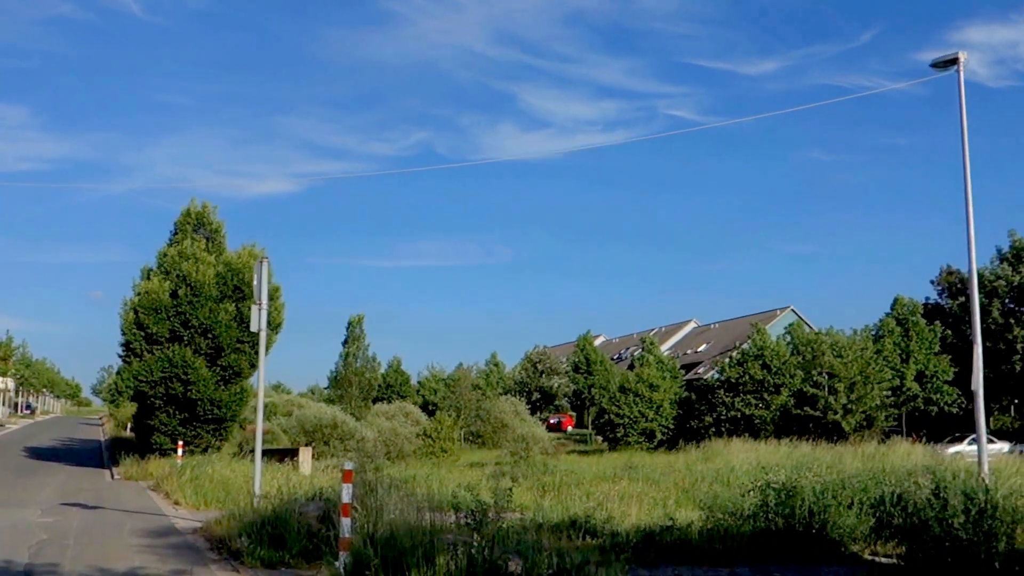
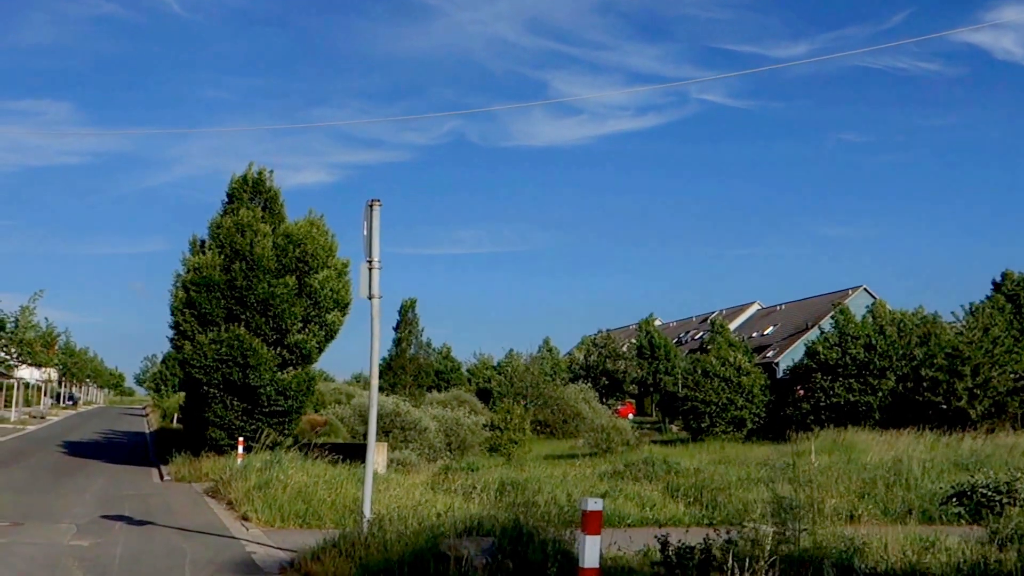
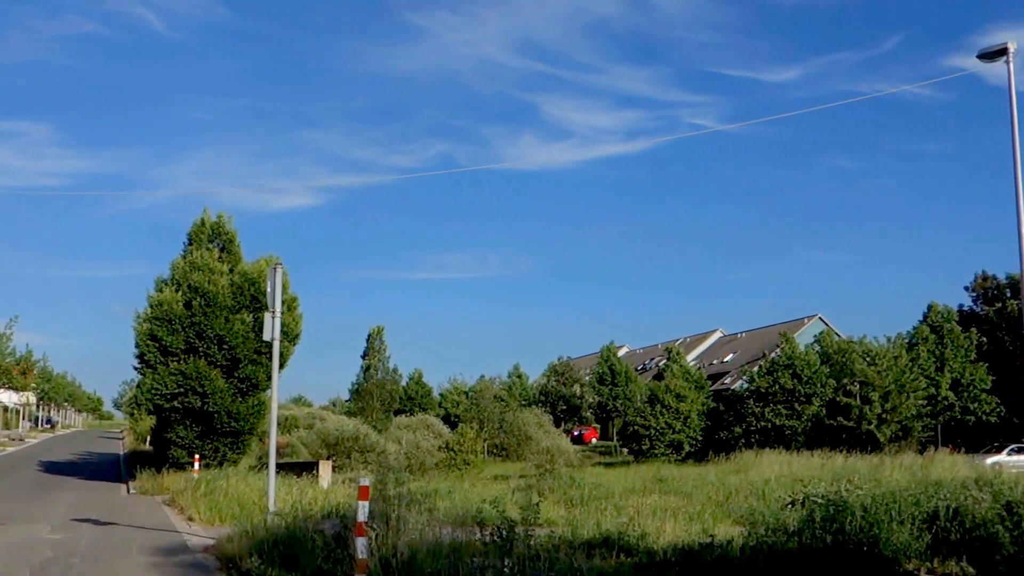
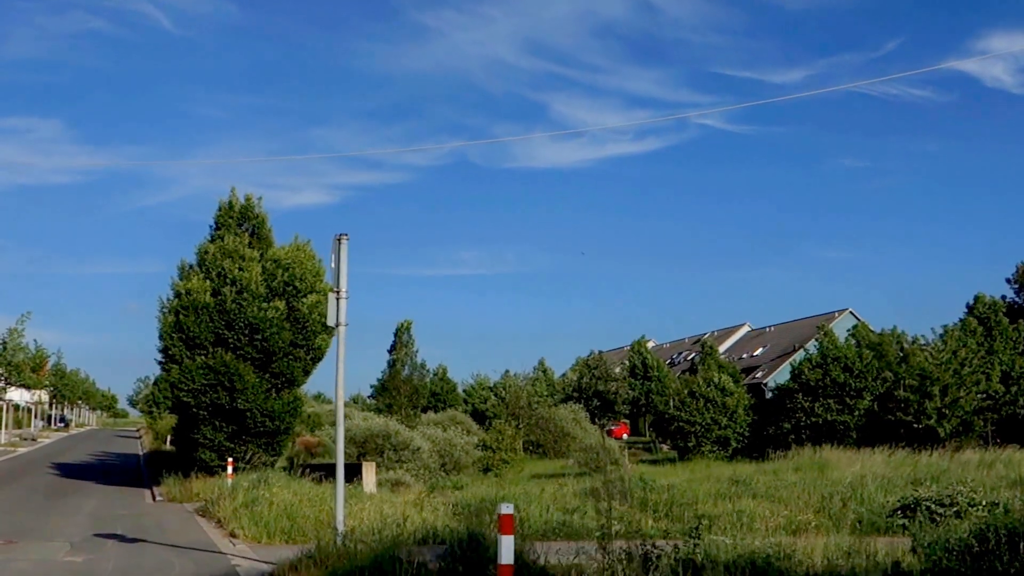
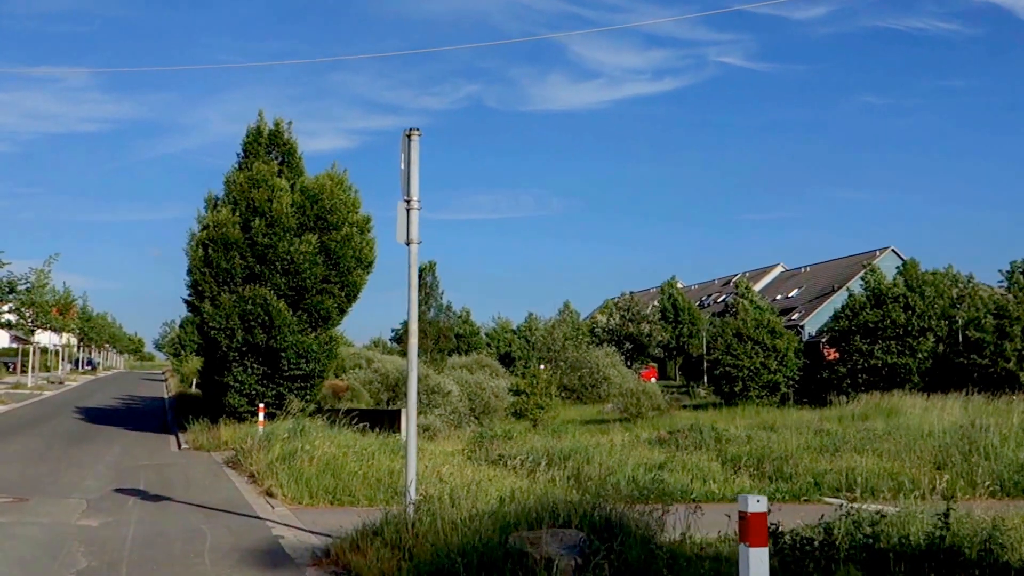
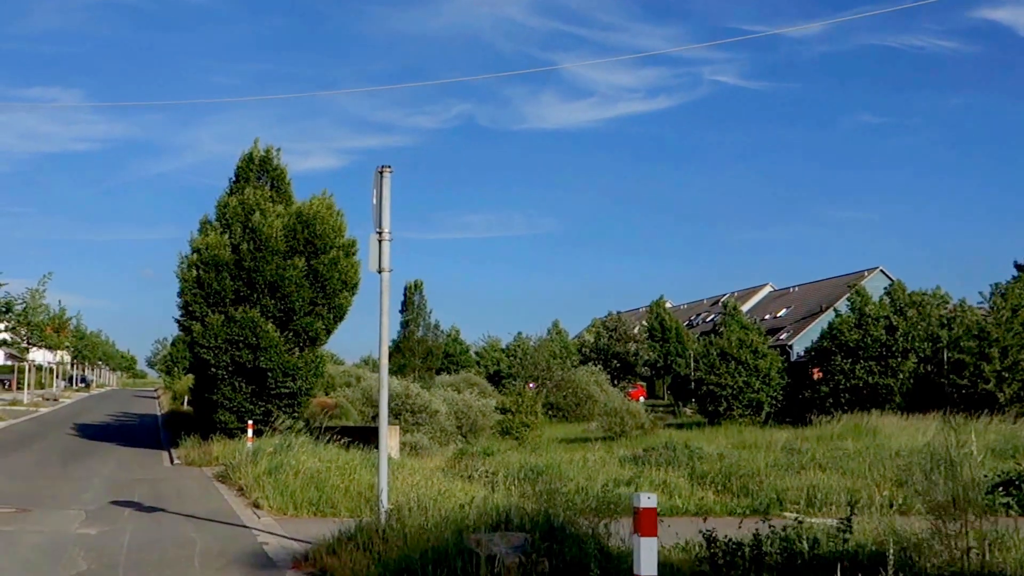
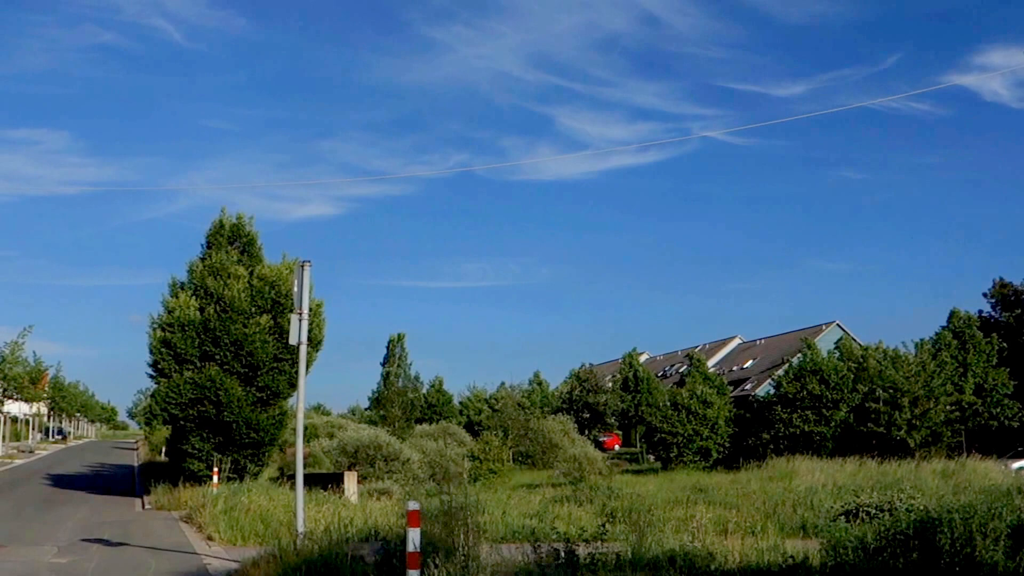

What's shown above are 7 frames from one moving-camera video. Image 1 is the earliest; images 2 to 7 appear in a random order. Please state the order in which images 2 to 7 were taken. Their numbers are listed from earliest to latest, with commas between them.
3, 7, 4, 2, 6, 5
